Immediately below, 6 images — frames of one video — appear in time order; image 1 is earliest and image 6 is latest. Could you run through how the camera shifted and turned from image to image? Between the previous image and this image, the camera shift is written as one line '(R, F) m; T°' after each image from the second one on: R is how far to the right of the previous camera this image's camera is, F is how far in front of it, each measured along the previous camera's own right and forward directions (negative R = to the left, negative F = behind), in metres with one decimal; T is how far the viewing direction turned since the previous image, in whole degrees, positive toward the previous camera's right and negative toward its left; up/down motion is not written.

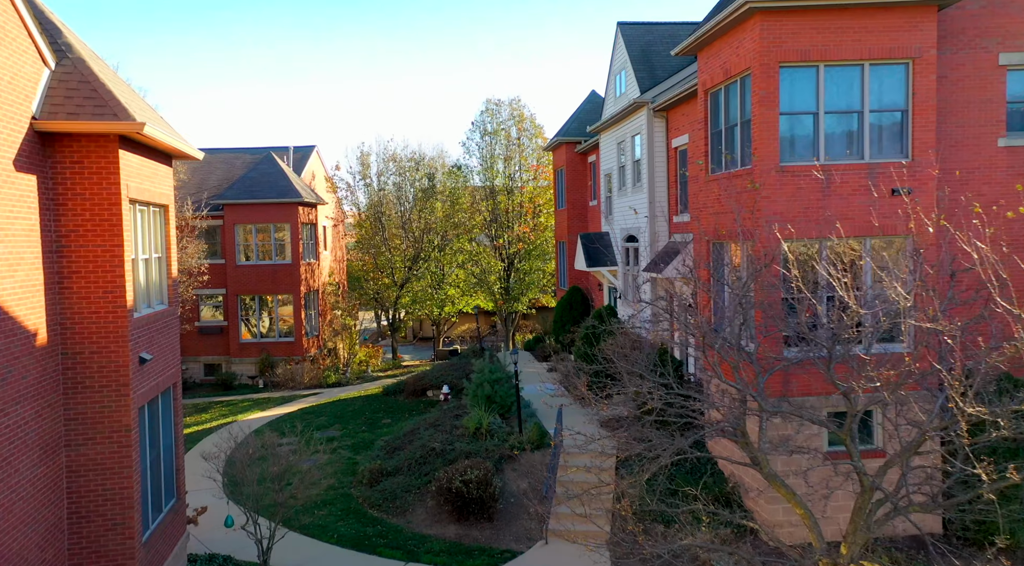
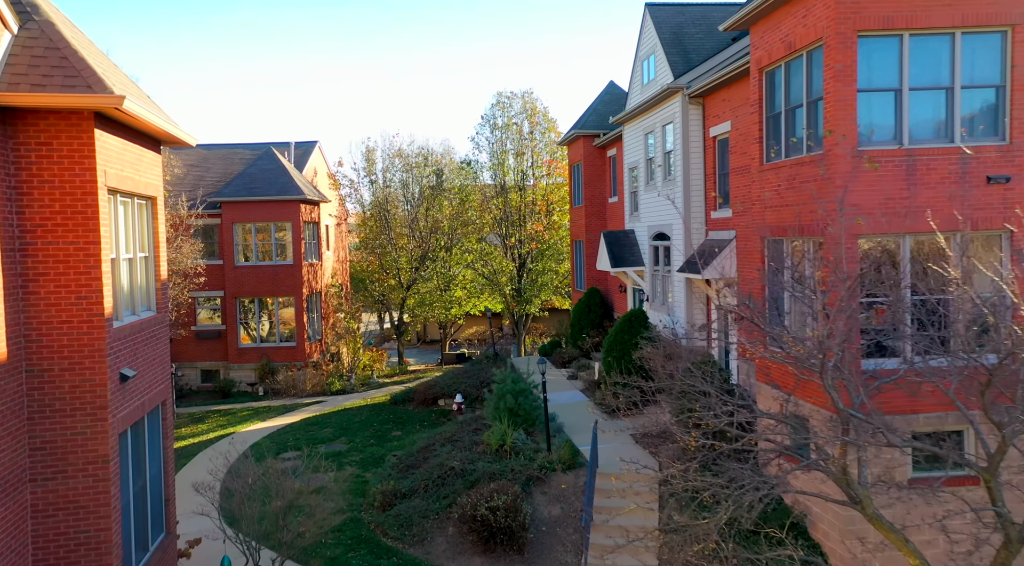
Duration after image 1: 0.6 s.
(-0.5, +1.6) m; 0°
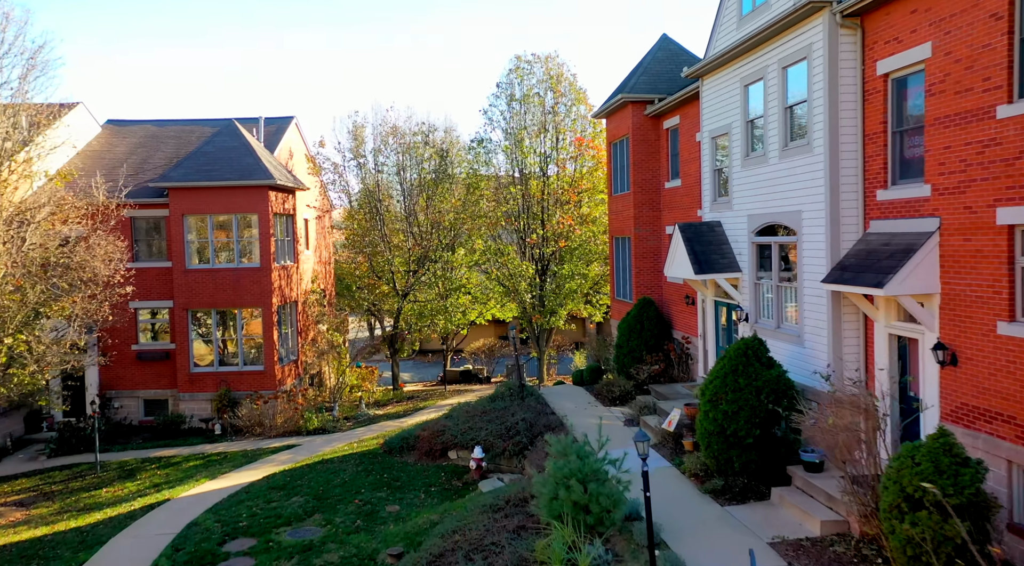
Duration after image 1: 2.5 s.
(-1.0, +6.1) m; +1°
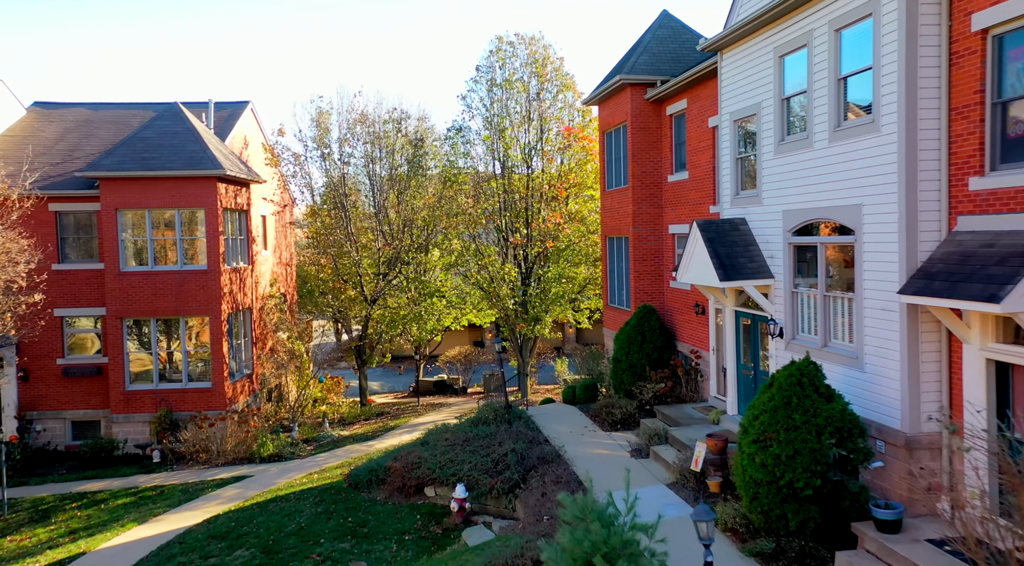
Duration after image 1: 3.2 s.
(-0.3, +2.5) m; +2°
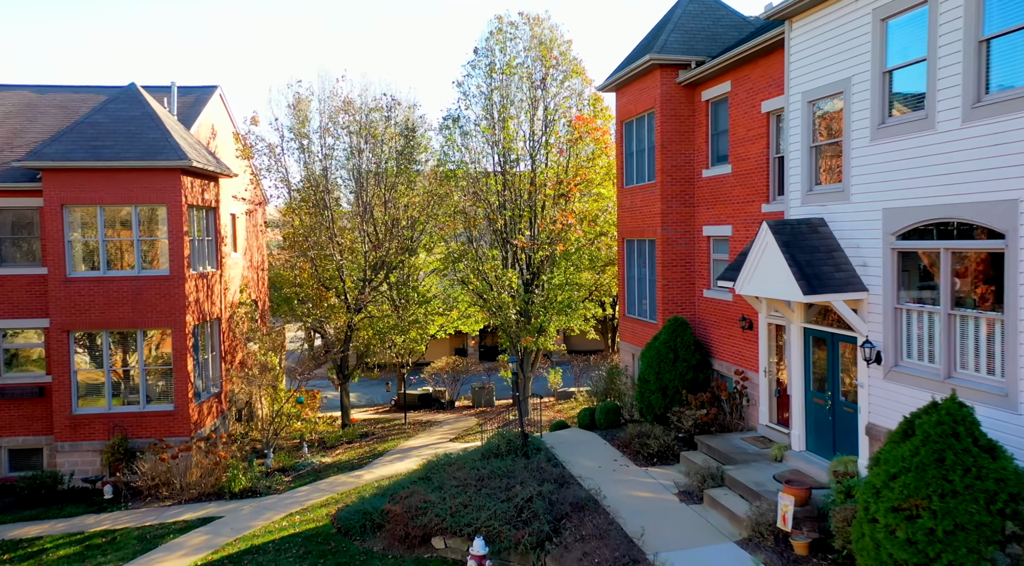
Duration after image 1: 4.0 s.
(-0.9, +2.4) m; +2°
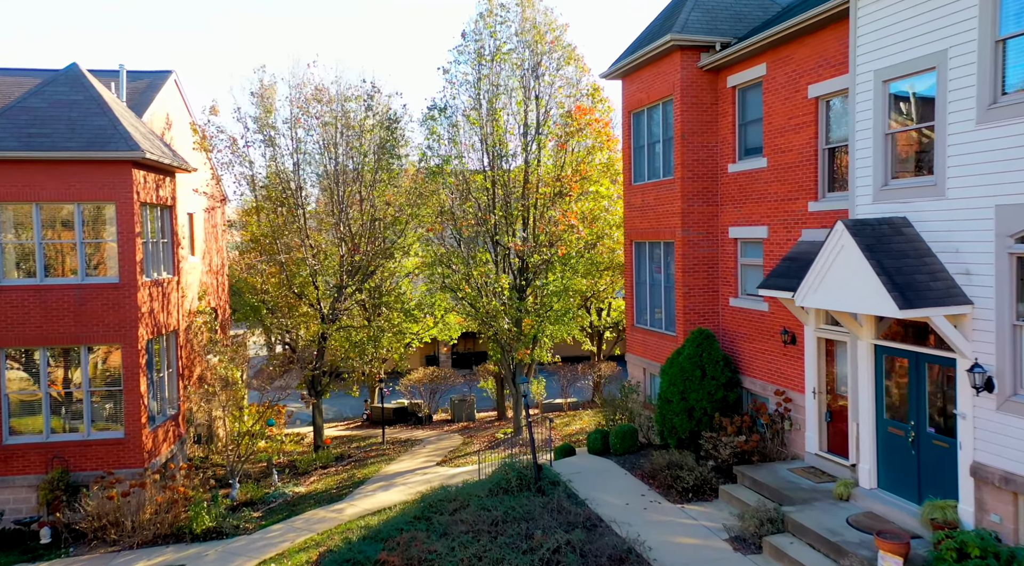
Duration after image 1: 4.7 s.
(-0.9, +2.0) m; +3°
